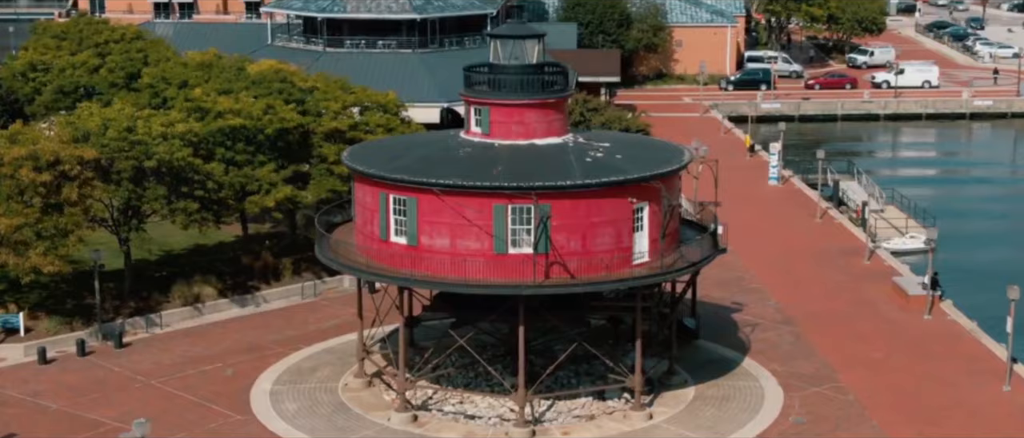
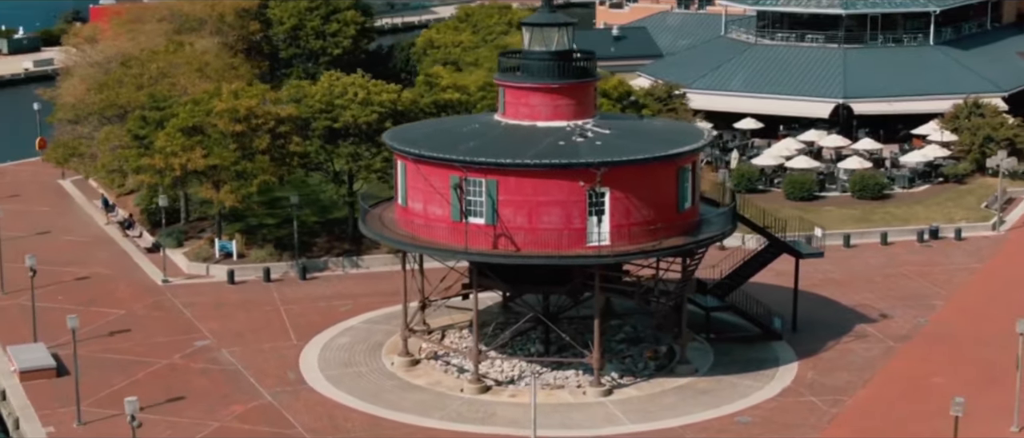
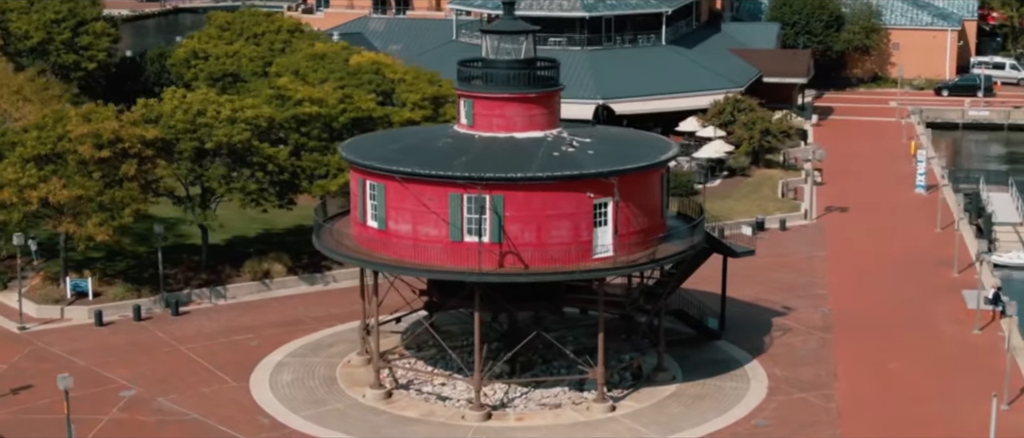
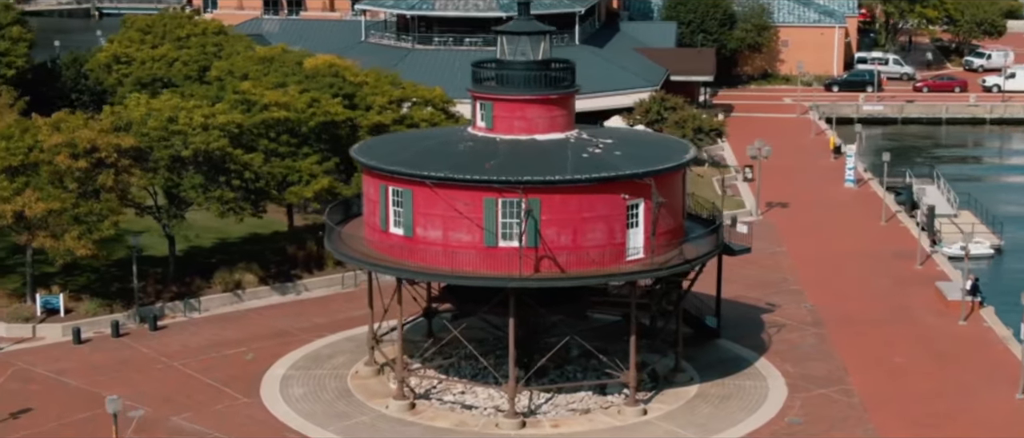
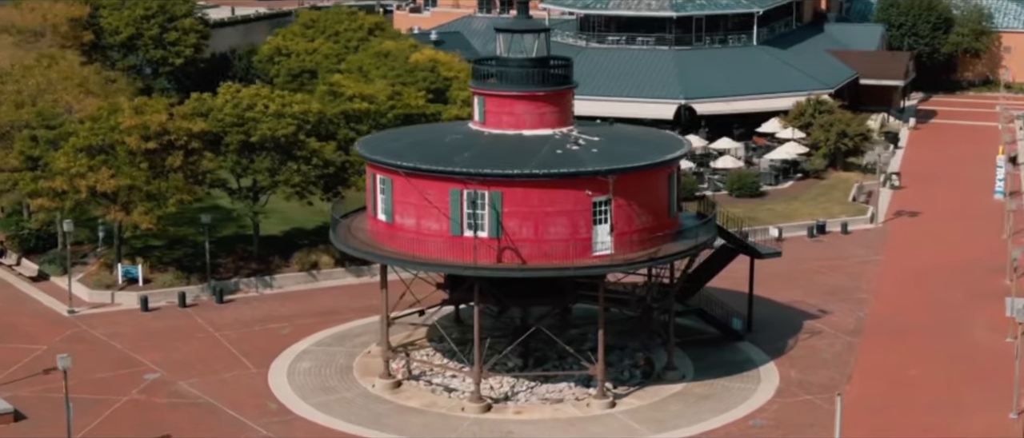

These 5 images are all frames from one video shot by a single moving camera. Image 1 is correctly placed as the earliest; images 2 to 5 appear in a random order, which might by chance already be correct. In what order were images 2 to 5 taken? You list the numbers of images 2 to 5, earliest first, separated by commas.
4, 3, 5, 2
